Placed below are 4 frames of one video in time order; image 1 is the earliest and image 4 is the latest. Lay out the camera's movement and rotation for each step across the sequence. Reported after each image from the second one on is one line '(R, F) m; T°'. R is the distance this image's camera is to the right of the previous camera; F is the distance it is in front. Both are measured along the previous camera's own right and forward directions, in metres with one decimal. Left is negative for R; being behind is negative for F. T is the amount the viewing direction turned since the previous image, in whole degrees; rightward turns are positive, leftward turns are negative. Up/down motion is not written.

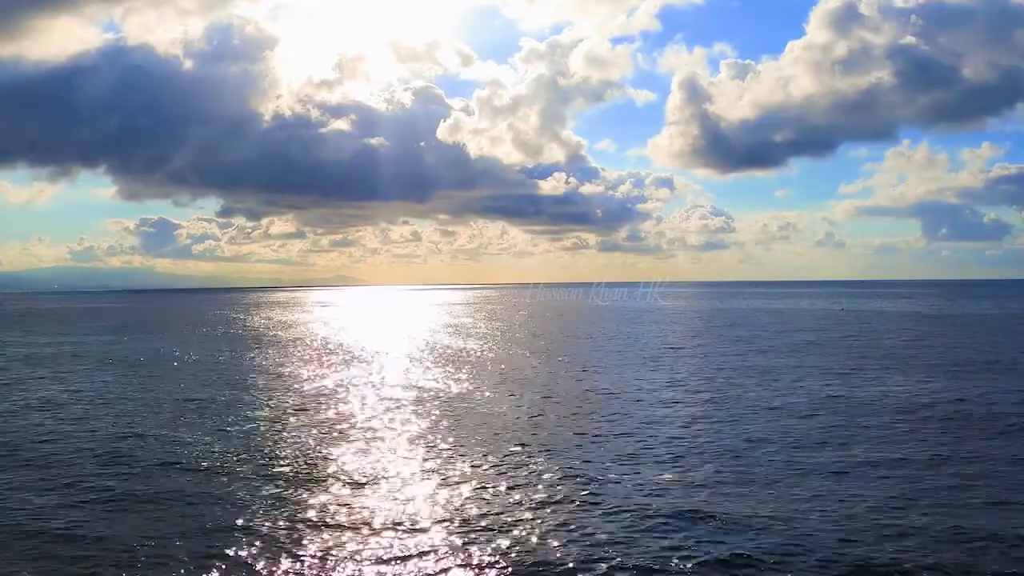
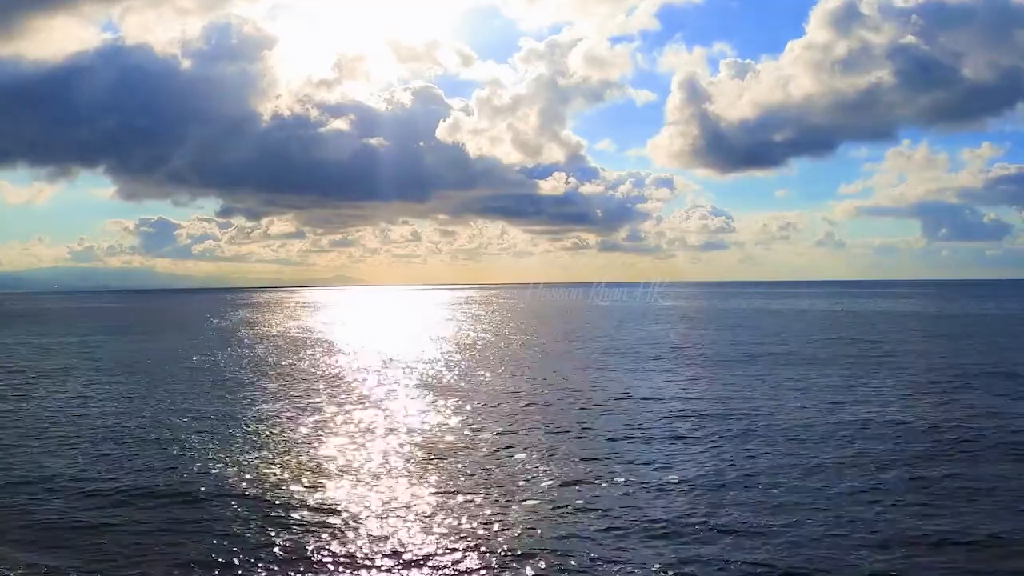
(0.0, +0.1) m; 0°
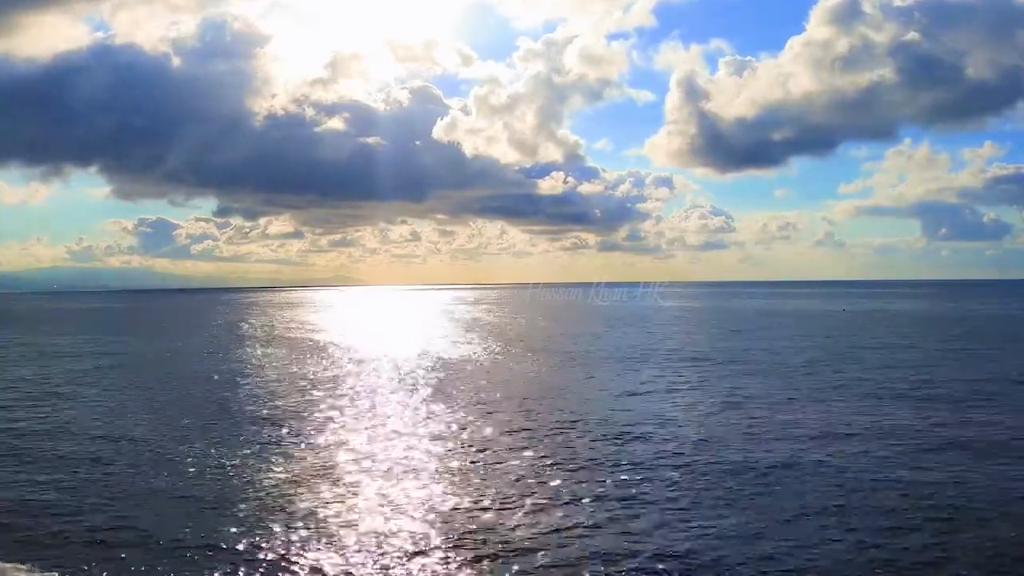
(+0.1, +0.5) m; 0°
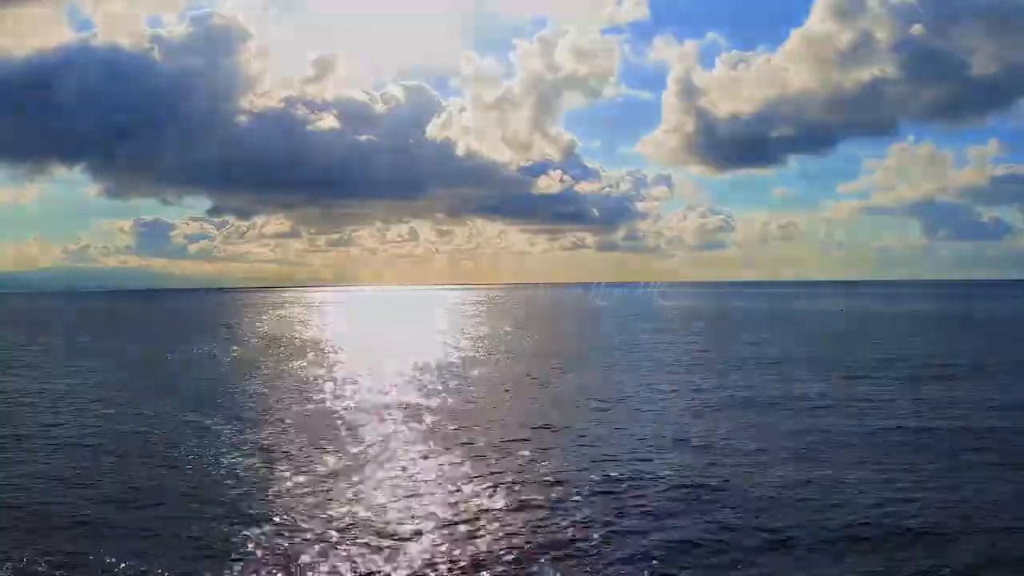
(-0.2, +1.8) m; 0°
